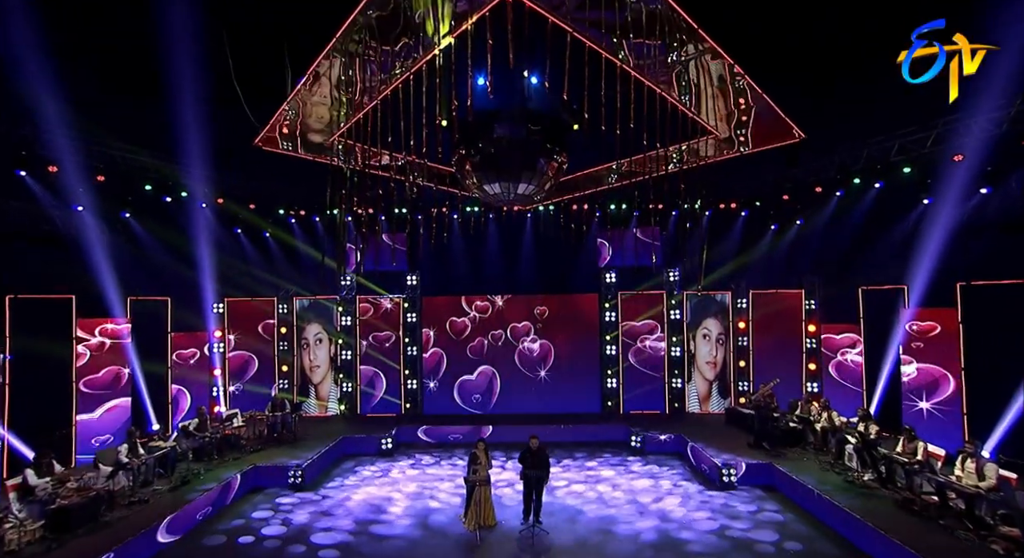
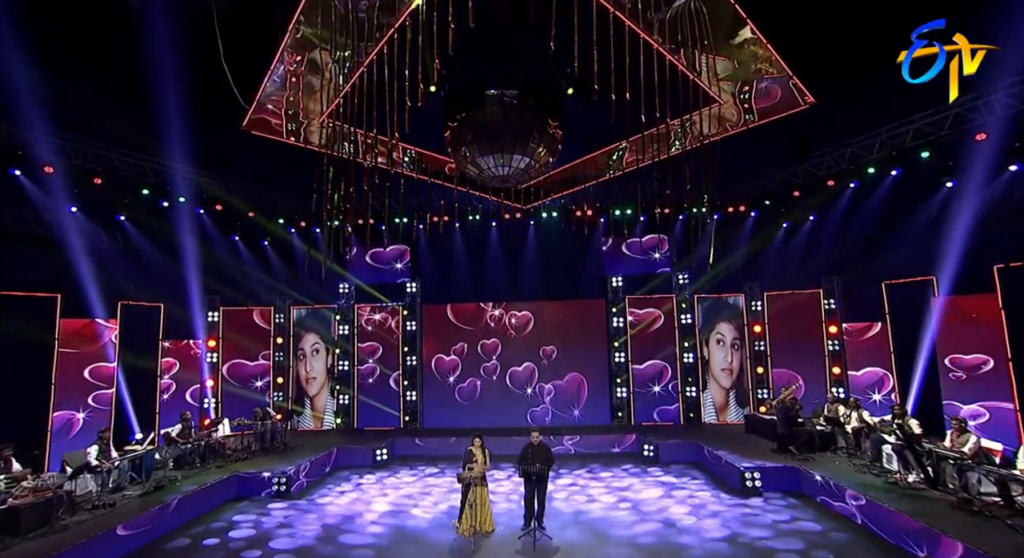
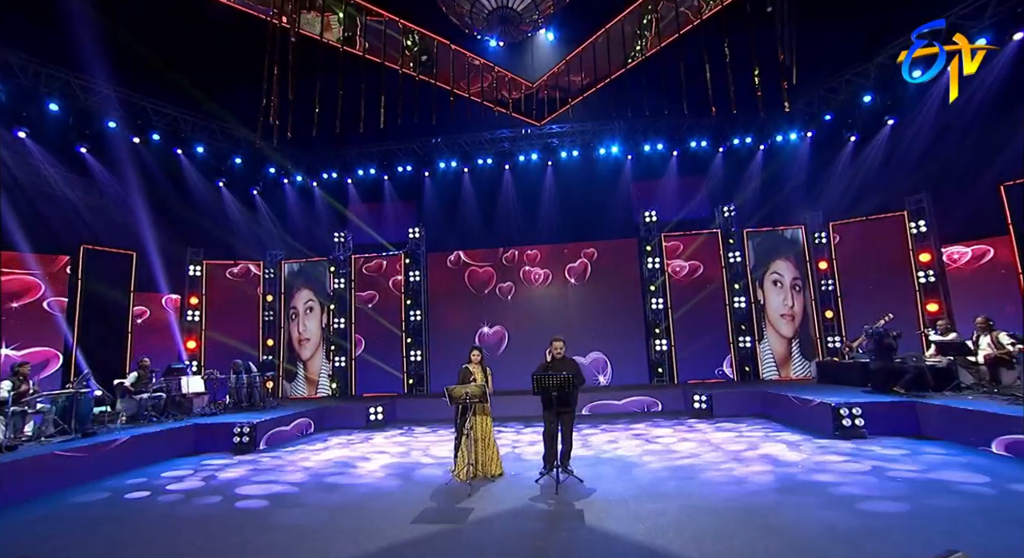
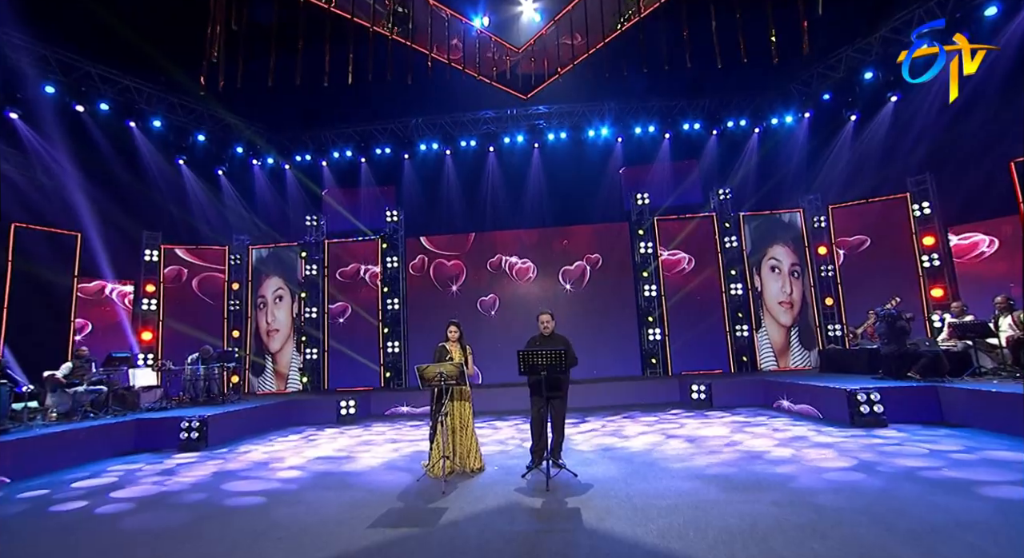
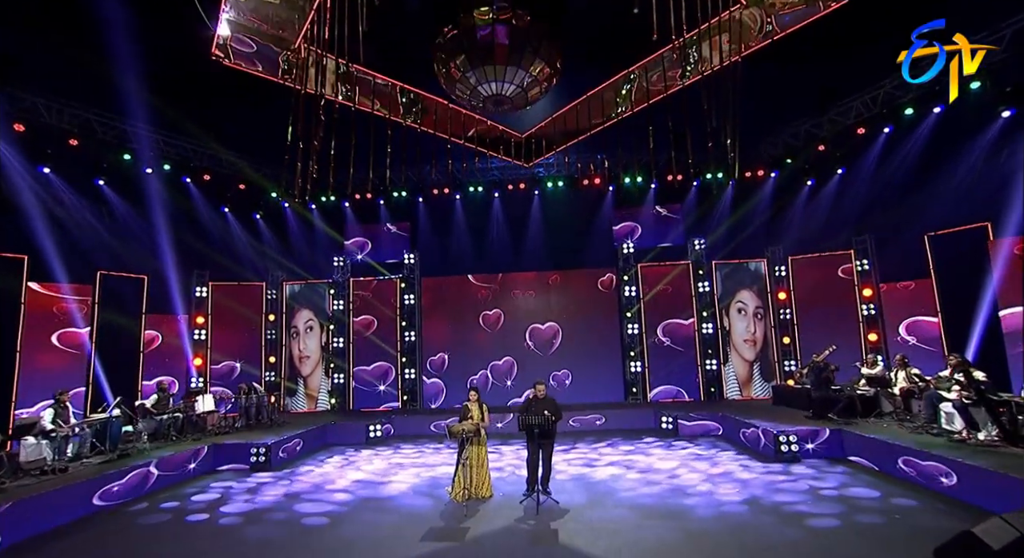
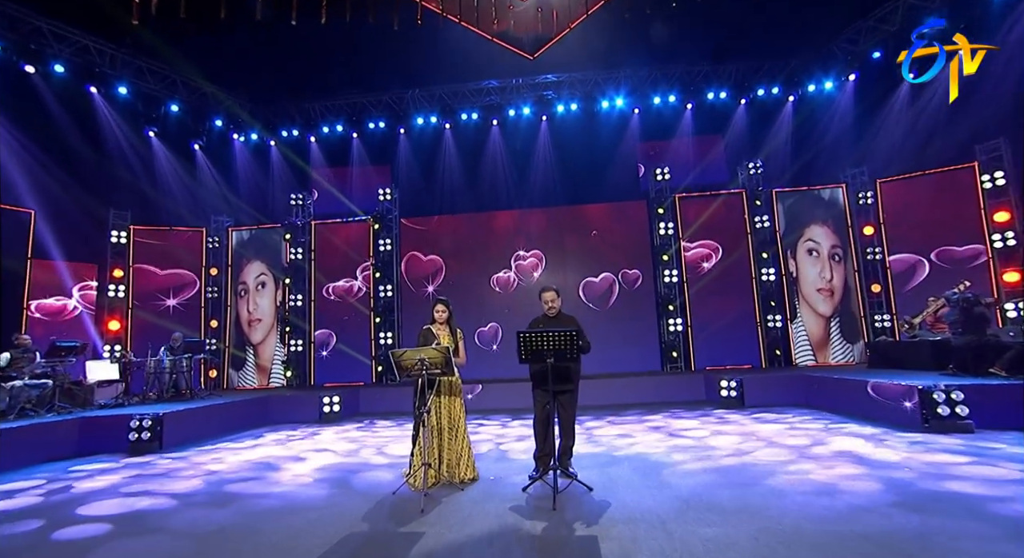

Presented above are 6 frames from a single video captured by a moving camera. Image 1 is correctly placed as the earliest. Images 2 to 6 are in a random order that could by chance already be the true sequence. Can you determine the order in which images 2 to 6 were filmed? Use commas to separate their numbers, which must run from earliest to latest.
2, 5, 3, 4, 6
